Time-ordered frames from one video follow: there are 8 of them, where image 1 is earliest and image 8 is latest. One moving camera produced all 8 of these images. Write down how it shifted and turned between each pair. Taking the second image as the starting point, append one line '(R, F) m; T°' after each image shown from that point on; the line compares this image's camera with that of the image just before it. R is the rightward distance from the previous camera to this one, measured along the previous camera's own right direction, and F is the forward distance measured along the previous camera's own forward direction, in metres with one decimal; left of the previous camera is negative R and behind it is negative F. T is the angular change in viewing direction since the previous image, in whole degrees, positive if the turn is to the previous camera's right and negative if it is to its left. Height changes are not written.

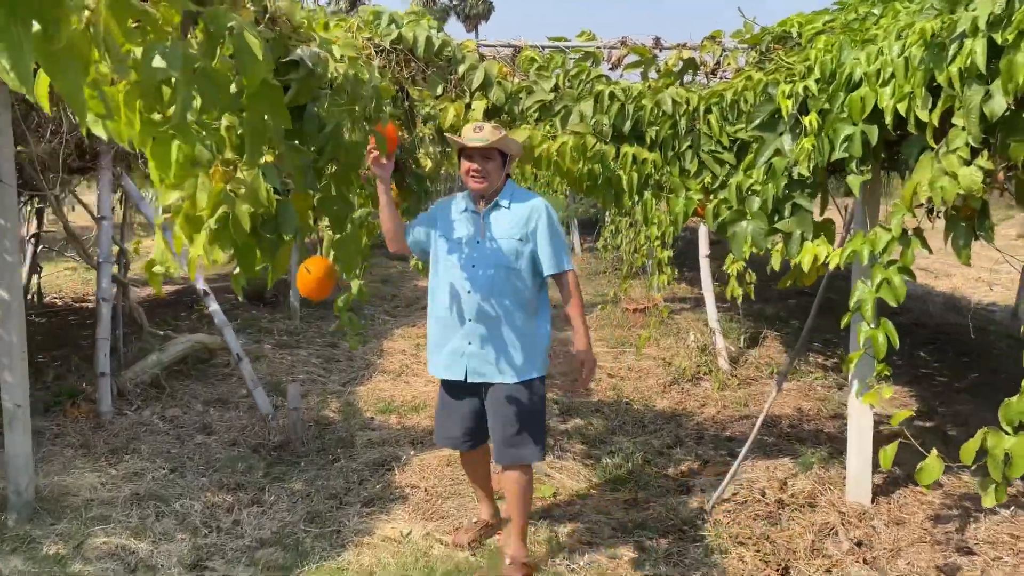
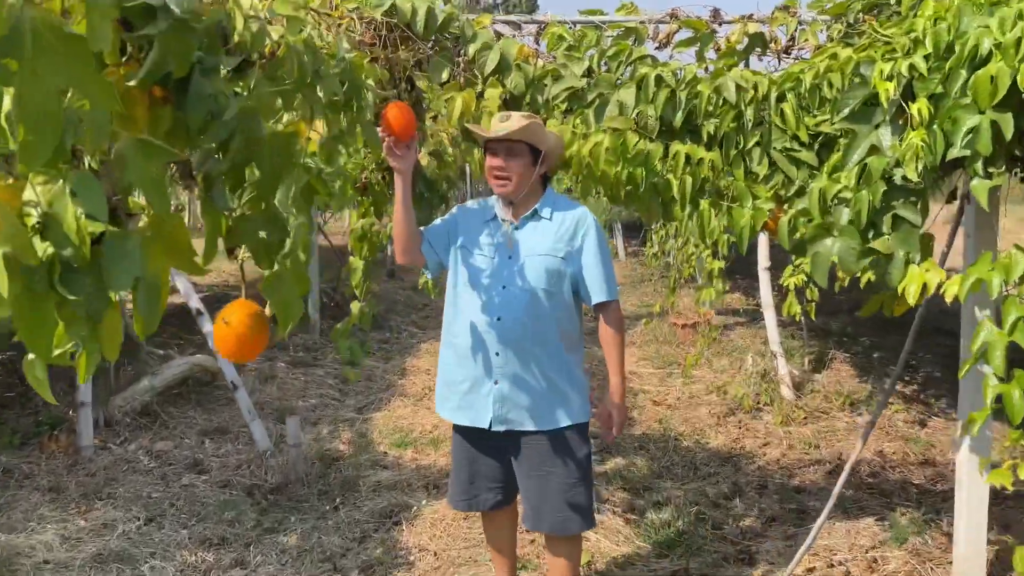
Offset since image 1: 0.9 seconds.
(+0.1, +0.7) m; -3°
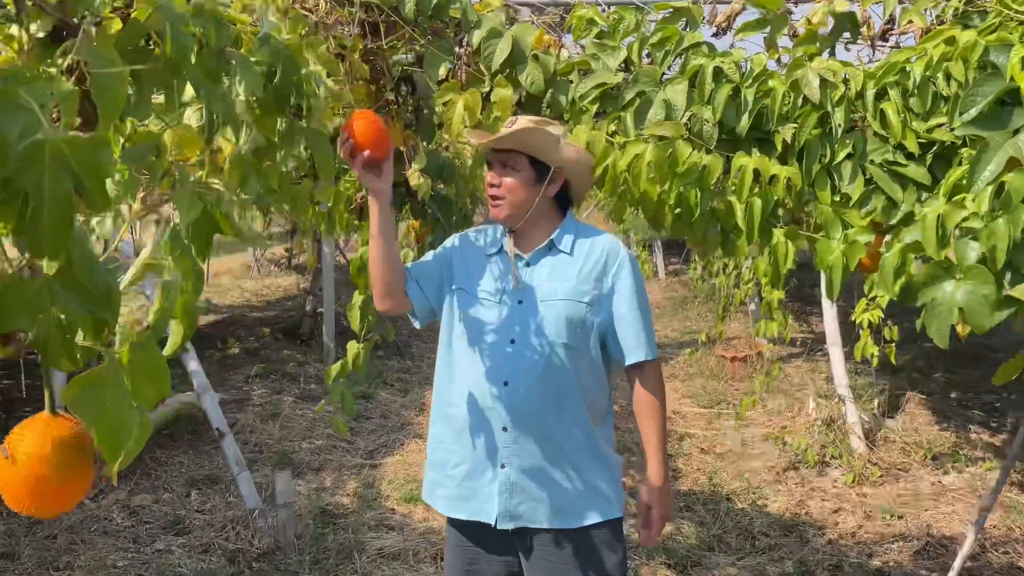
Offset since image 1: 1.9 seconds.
(+0.1, +0.6) m; -3°
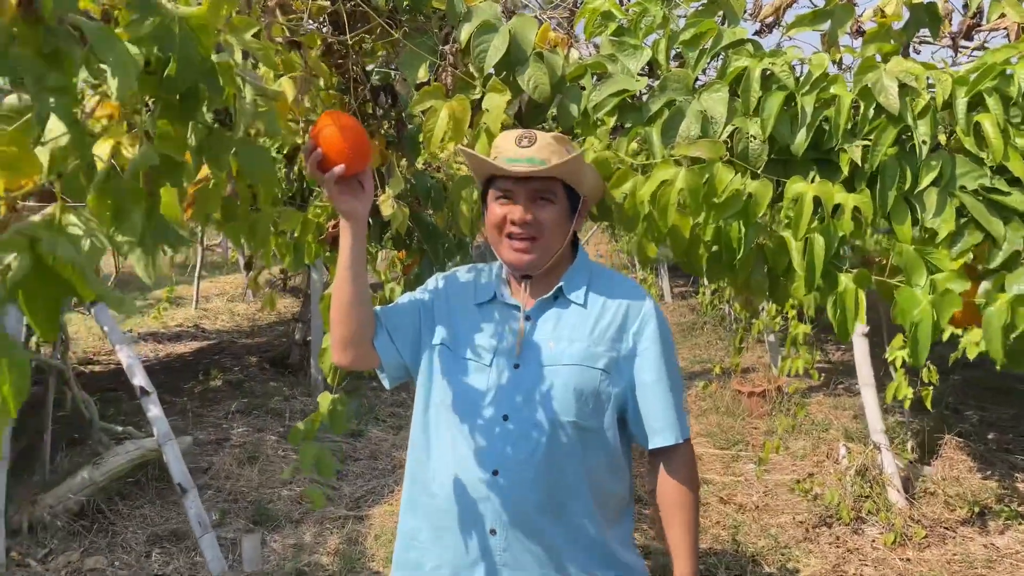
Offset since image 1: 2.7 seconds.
(0.0, +0.4) m; 0°
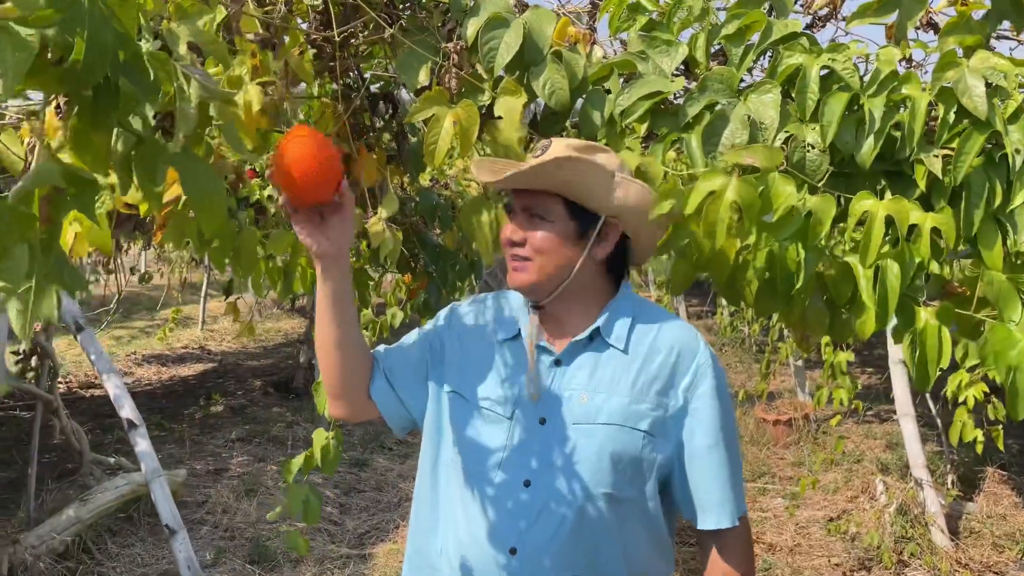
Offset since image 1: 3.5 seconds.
(0.0, +0.3) m; -1°
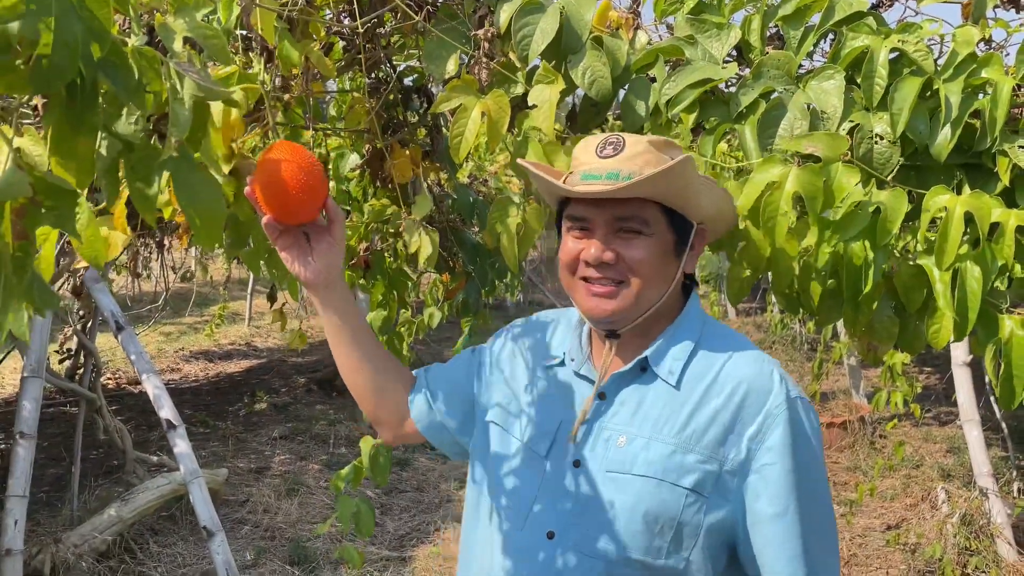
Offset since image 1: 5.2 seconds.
(0.0, +0.1) m; -3°
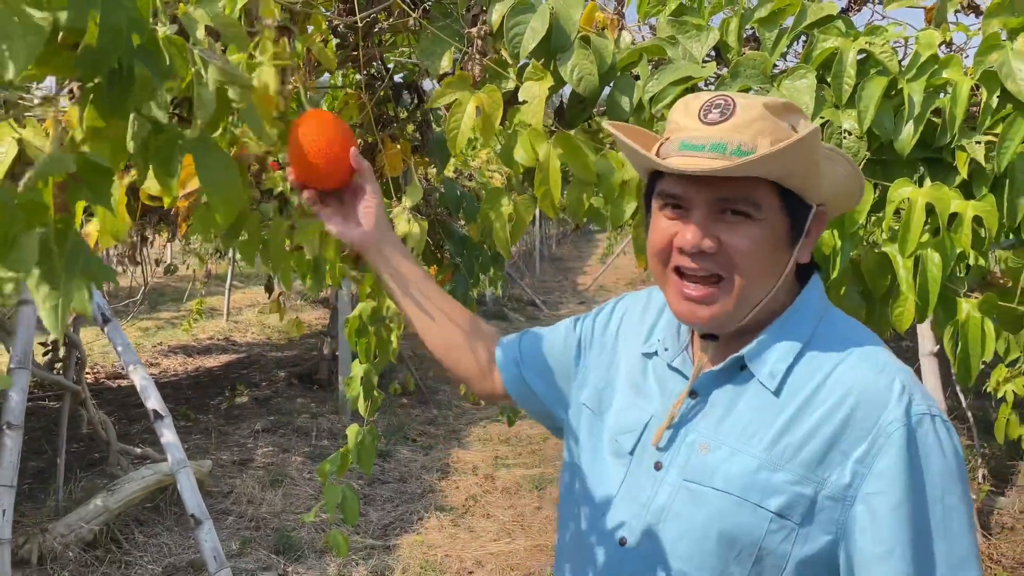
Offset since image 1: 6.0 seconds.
(0.0, -0.1) m; +2°
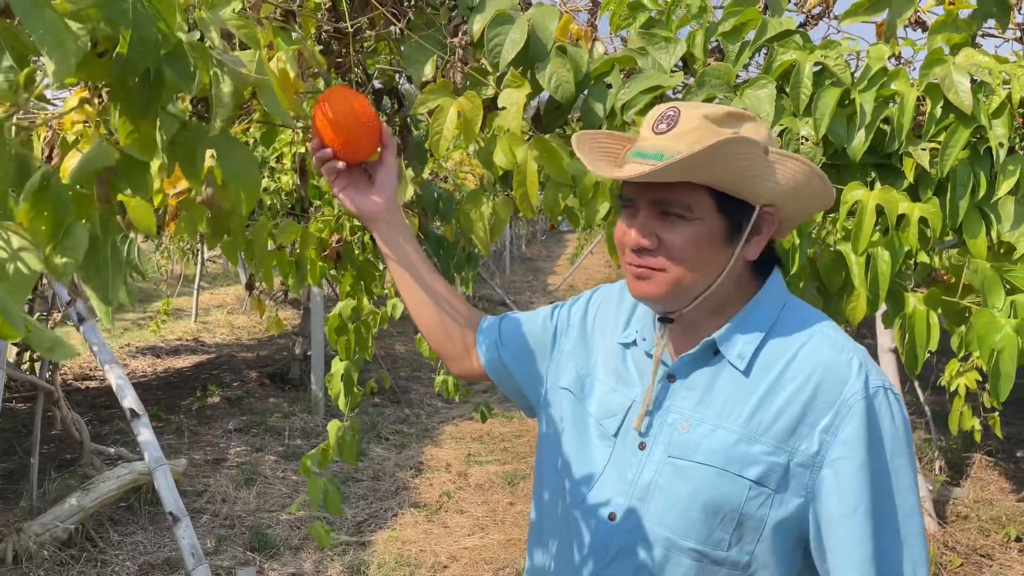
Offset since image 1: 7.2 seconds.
(0.0, -0.1) m; +2°
